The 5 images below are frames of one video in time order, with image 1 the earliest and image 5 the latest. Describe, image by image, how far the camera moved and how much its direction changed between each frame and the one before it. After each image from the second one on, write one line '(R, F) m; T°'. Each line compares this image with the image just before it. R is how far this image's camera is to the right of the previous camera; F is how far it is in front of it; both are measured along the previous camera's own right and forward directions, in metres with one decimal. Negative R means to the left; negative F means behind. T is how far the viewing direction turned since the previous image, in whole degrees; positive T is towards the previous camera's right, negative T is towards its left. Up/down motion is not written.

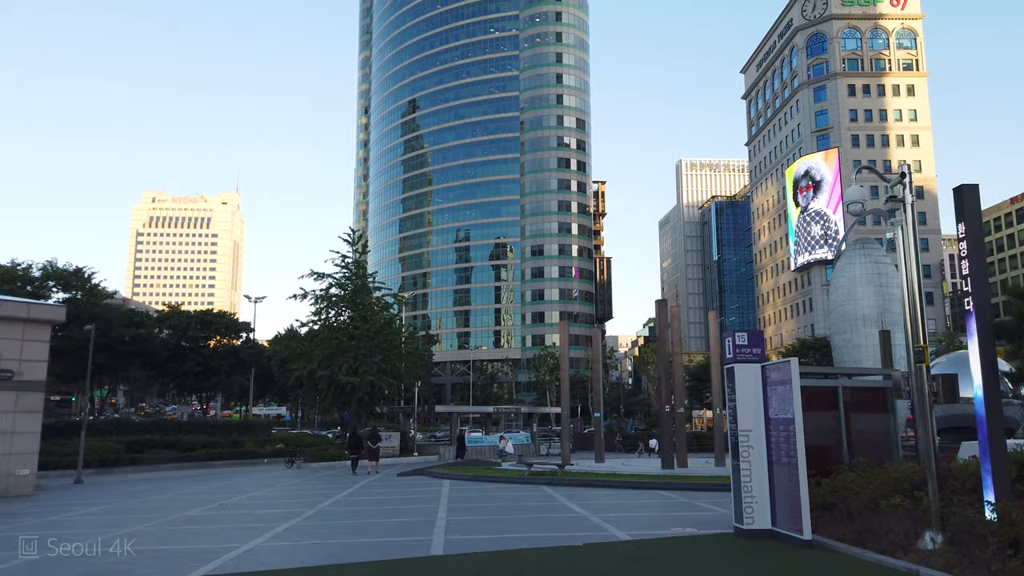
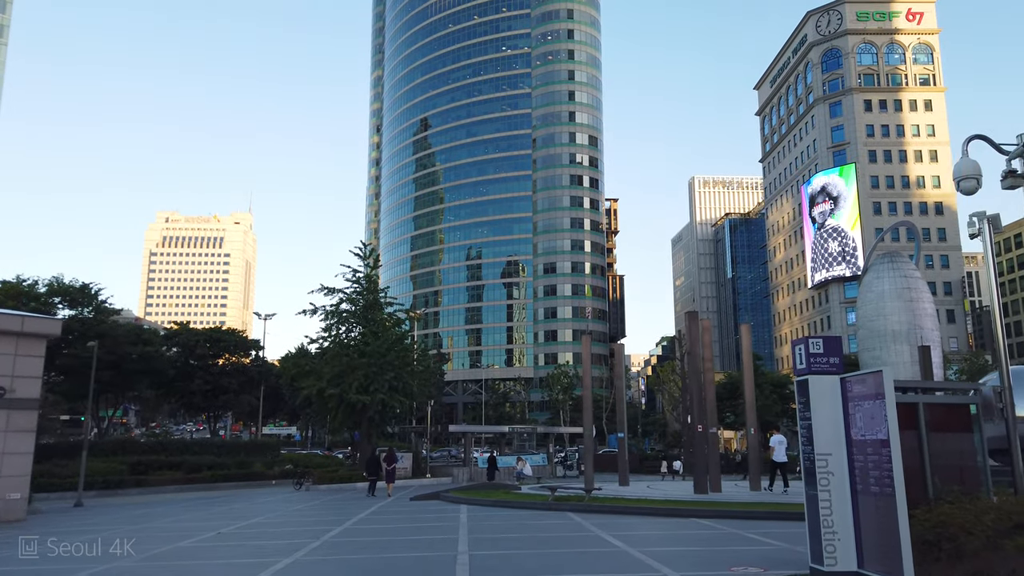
(-0.3, +1.4) m; -1°
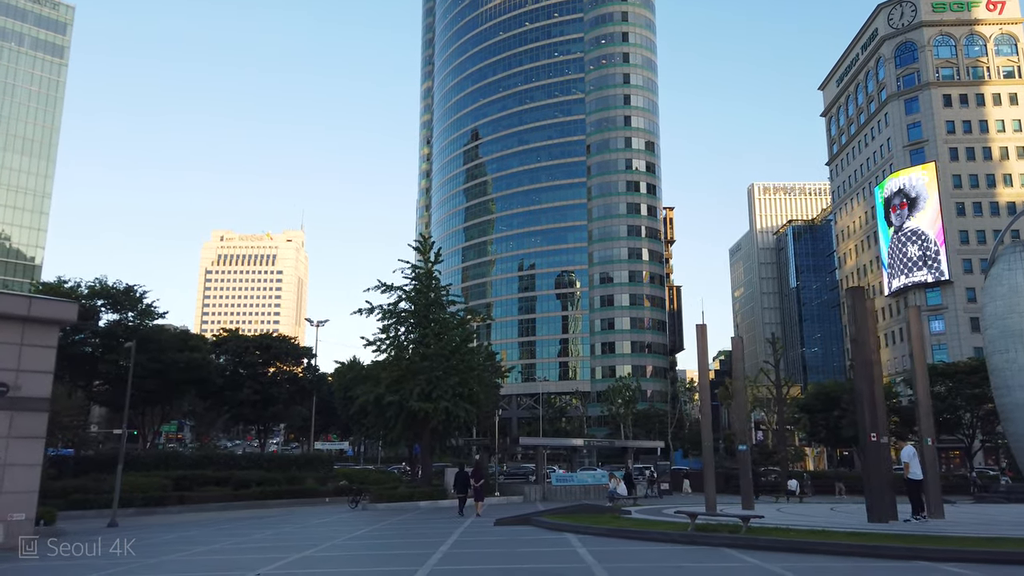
(-1.5, +4.4) m; -4°
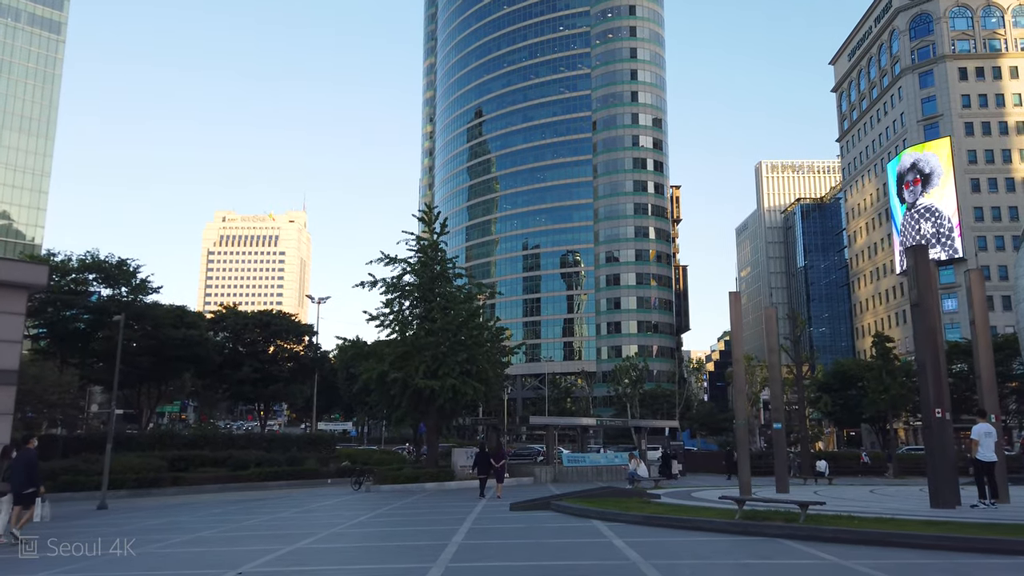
(-0.3, +1.9) m; 0°
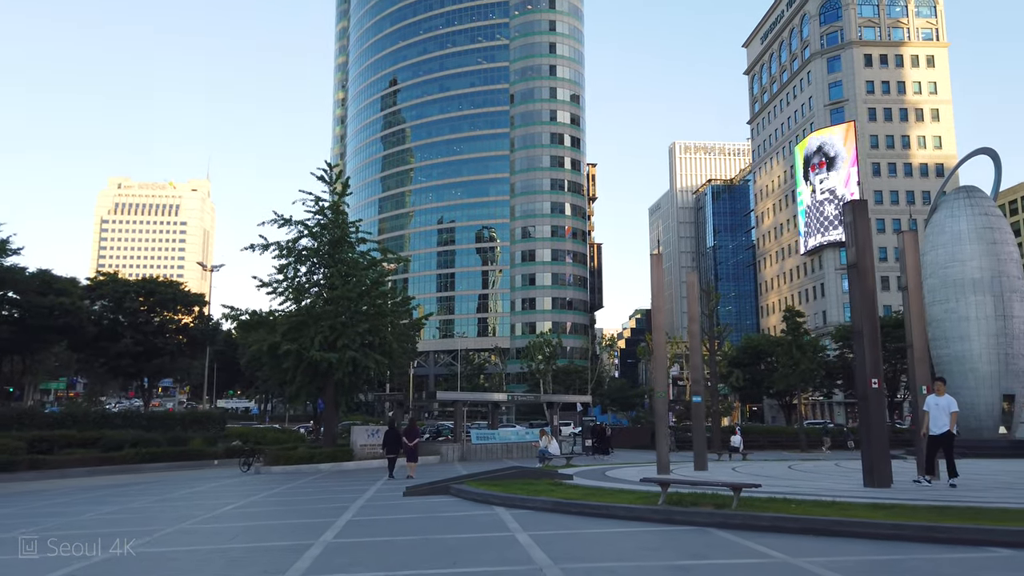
(+0.4, +2.2) m; +6°
